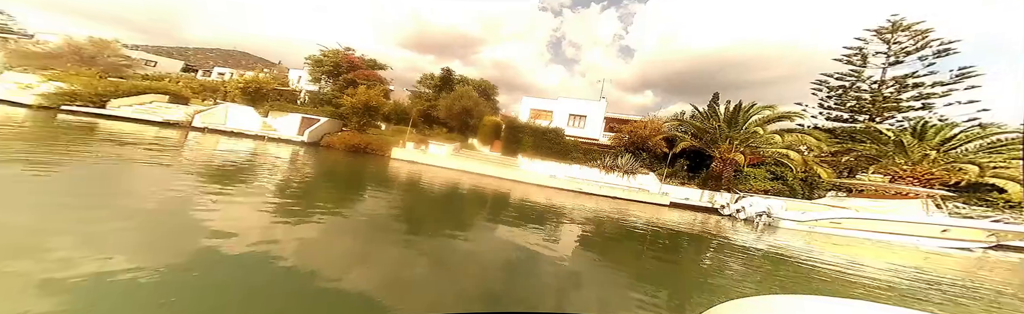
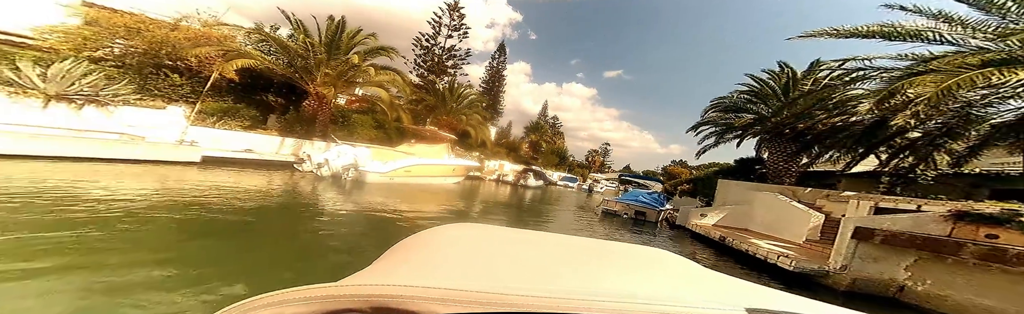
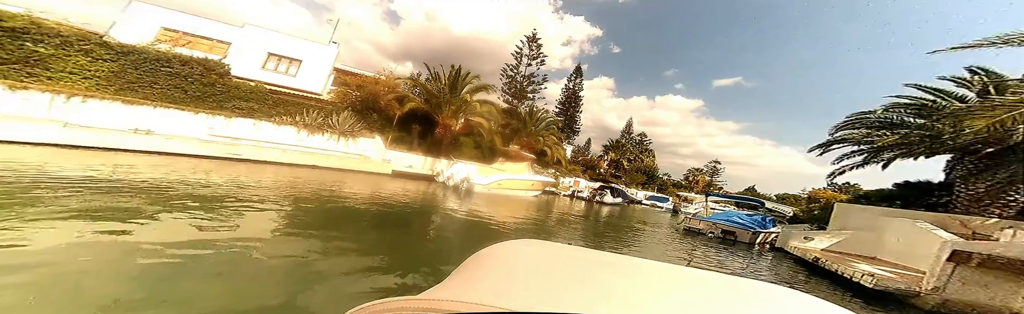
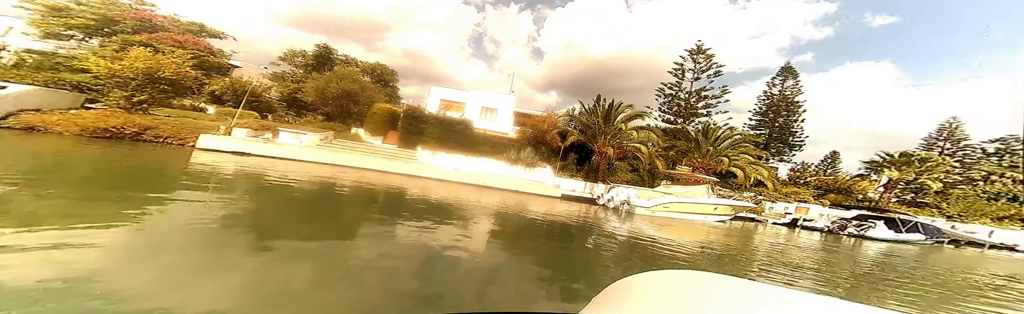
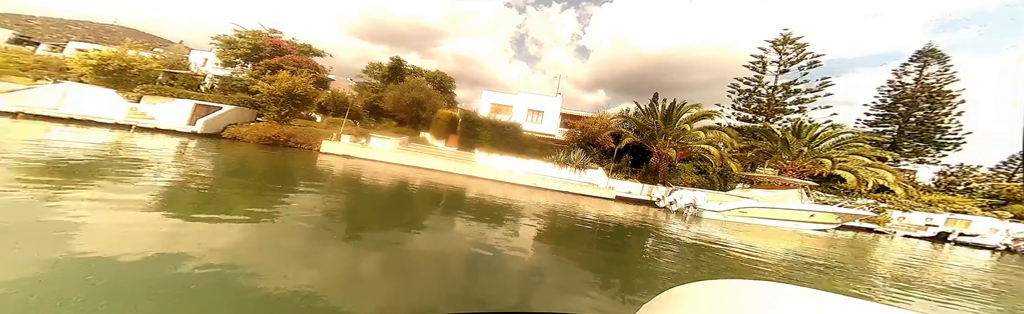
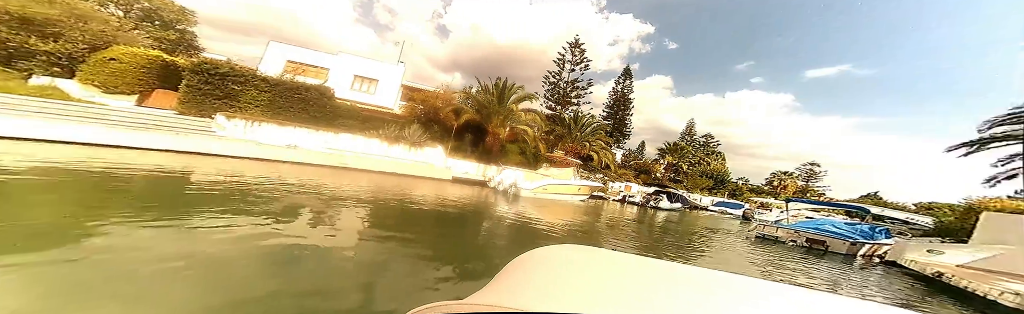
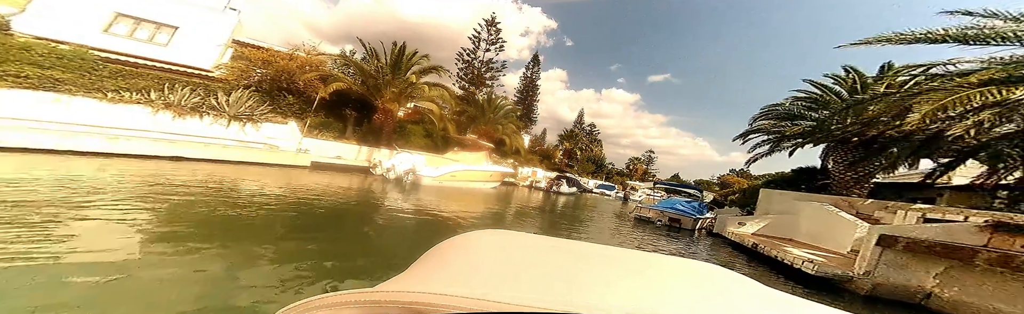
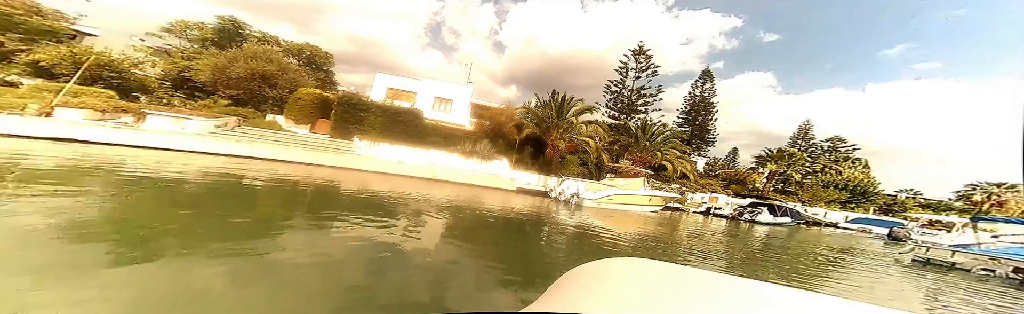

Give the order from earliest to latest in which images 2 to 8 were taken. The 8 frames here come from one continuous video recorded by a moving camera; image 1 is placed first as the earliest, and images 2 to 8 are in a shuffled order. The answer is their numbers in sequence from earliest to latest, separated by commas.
5, 4, 8, 6, 3, 7, 2
